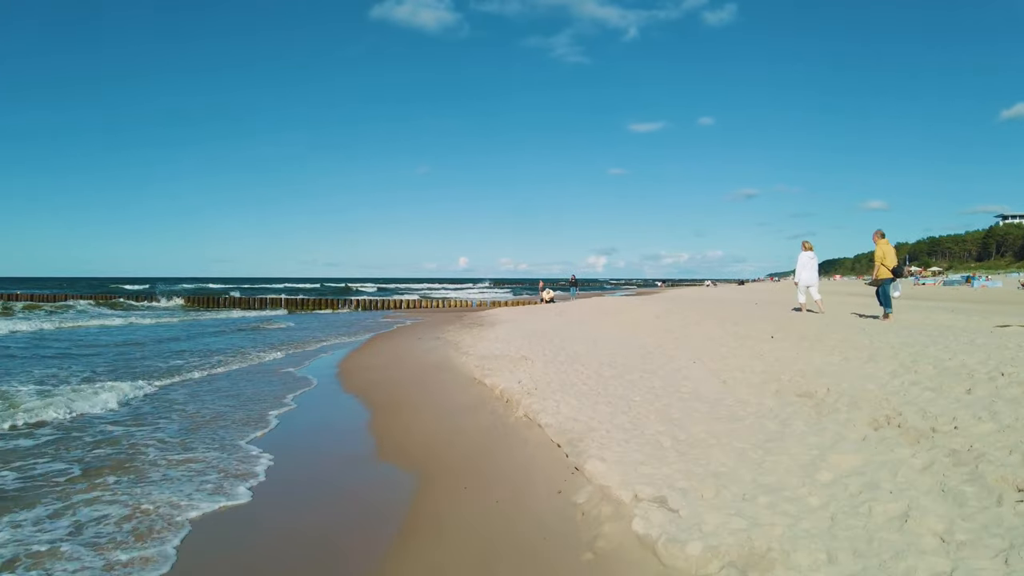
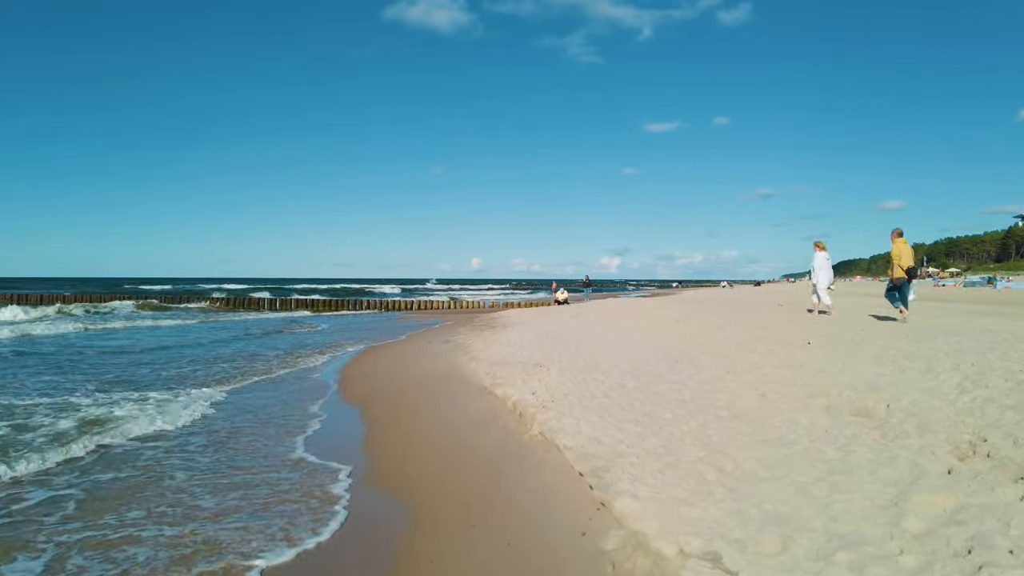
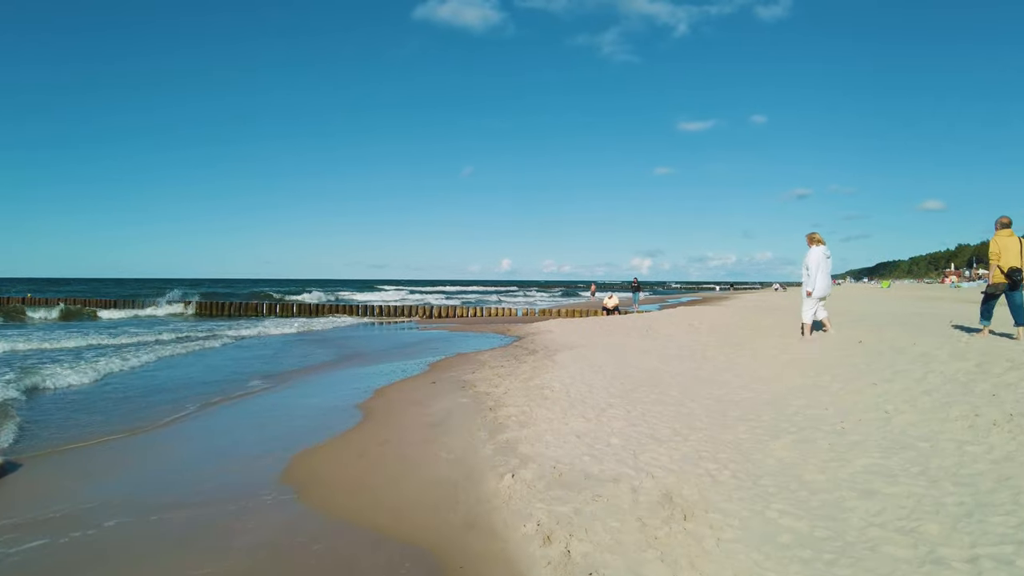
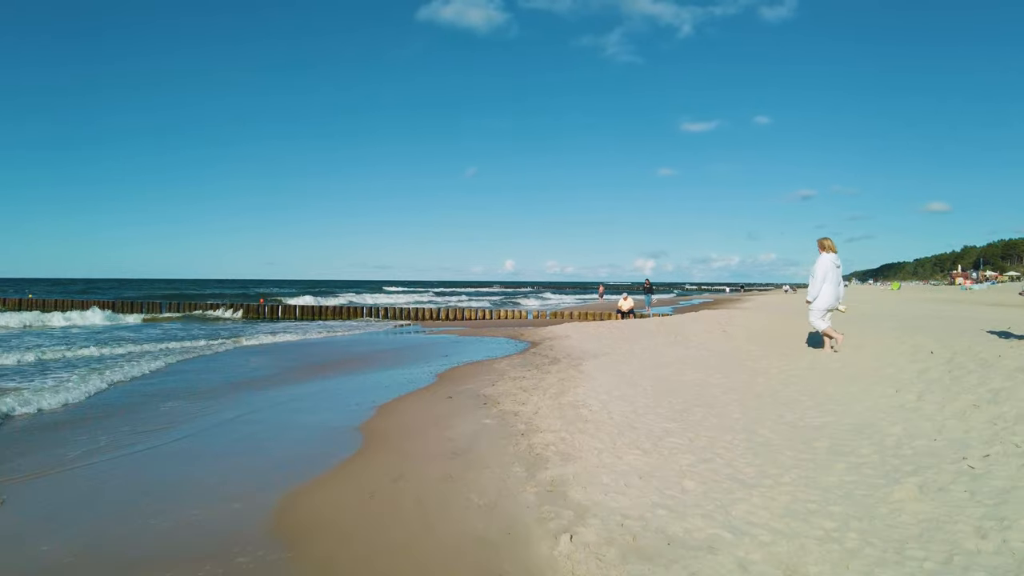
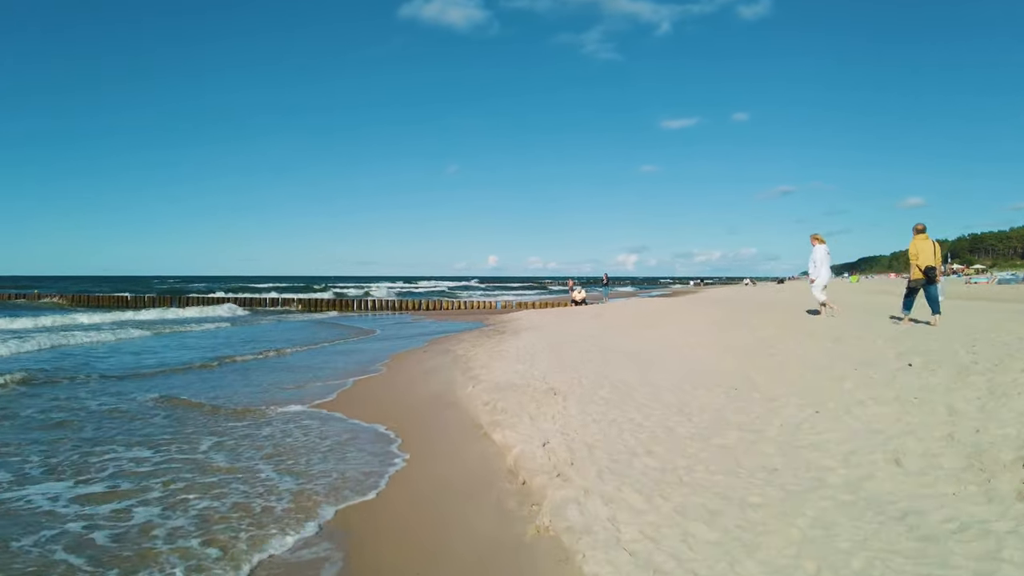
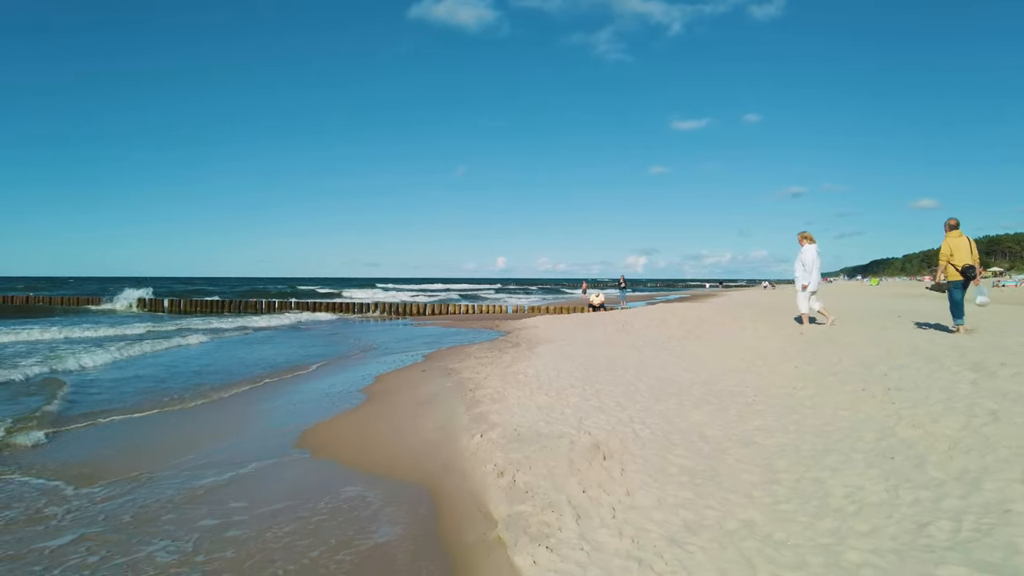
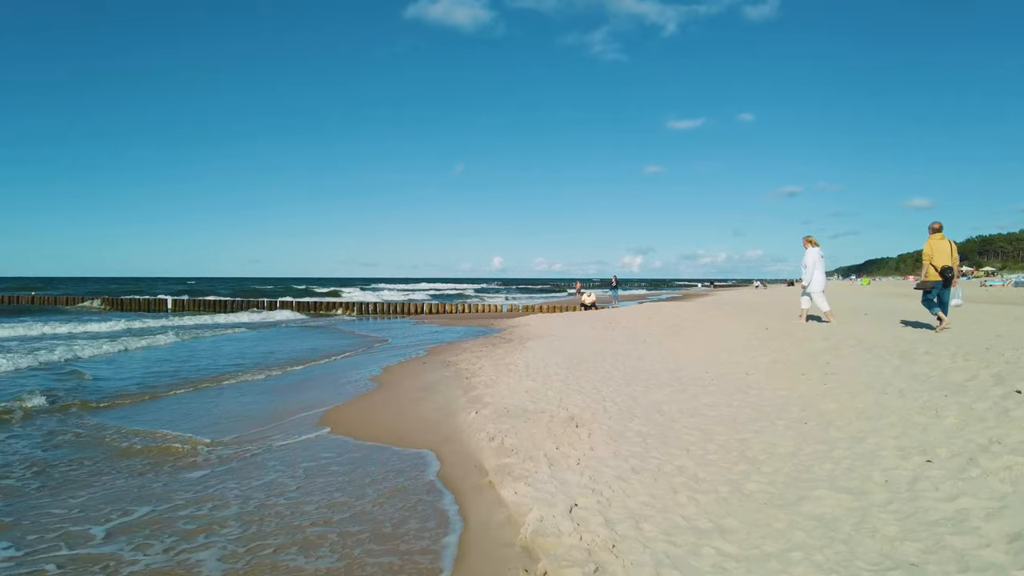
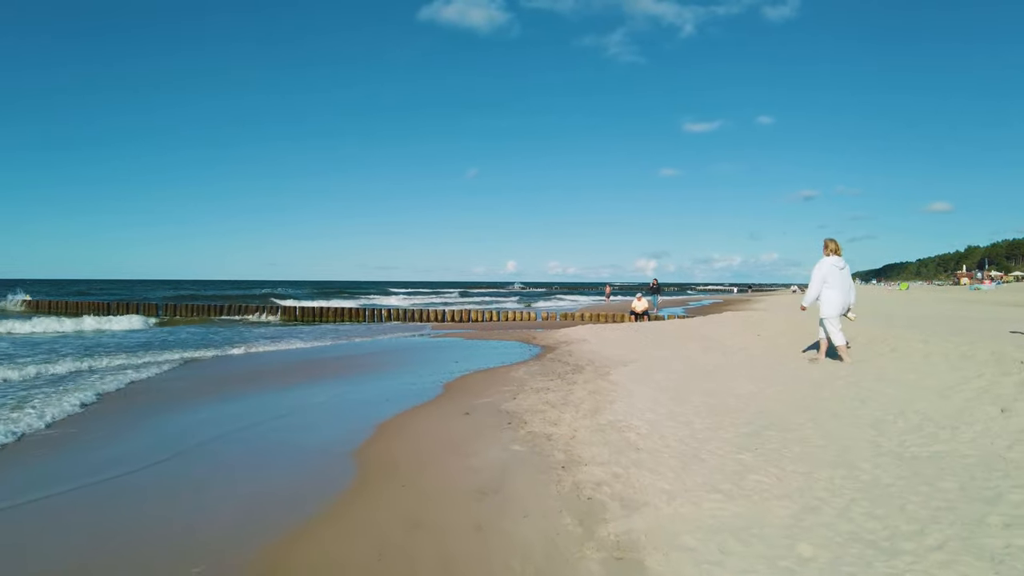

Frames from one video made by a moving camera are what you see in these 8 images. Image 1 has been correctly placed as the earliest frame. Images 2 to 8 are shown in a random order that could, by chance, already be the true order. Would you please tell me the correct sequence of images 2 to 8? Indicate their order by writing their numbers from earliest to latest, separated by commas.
2, 5, 7, 6, 3, 4, 8
